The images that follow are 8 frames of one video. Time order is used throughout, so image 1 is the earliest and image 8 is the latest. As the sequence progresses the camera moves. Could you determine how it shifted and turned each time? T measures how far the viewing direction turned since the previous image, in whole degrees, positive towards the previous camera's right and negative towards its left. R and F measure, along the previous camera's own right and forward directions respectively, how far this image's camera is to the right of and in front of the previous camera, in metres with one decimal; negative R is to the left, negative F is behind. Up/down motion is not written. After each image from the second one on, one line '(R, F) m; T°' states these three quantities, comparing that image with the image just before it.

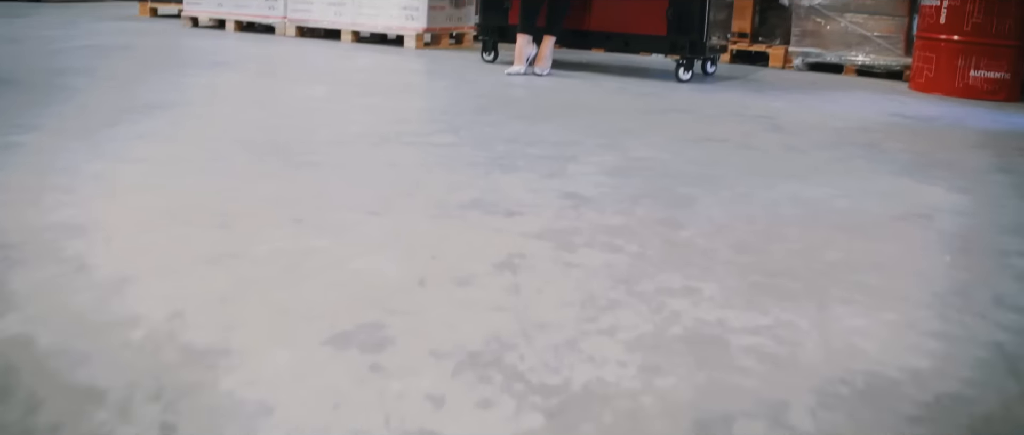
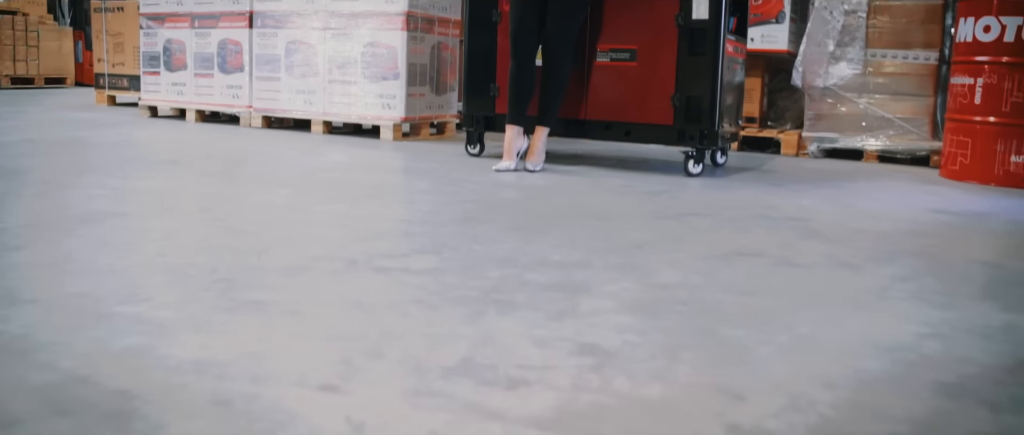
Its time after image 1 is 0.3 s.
(0.0, +0.4) m; +1°
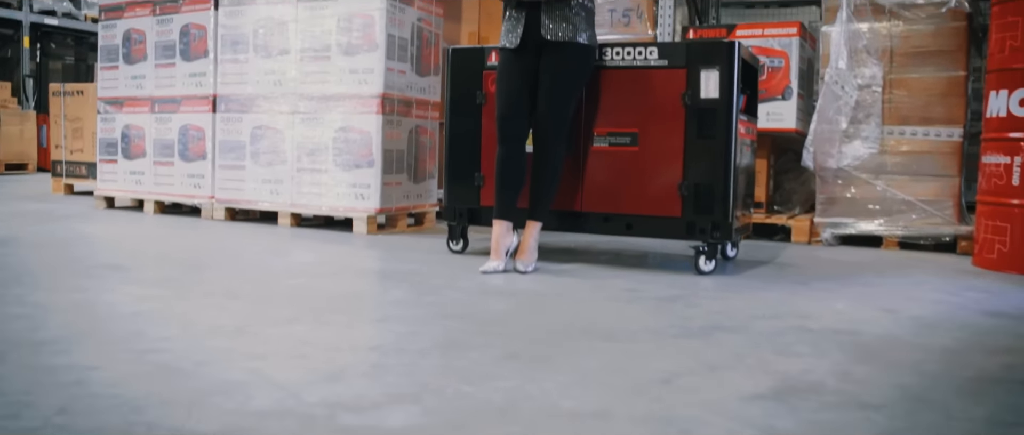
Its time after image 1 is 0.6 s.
(0.0, +0.3) m; +1°
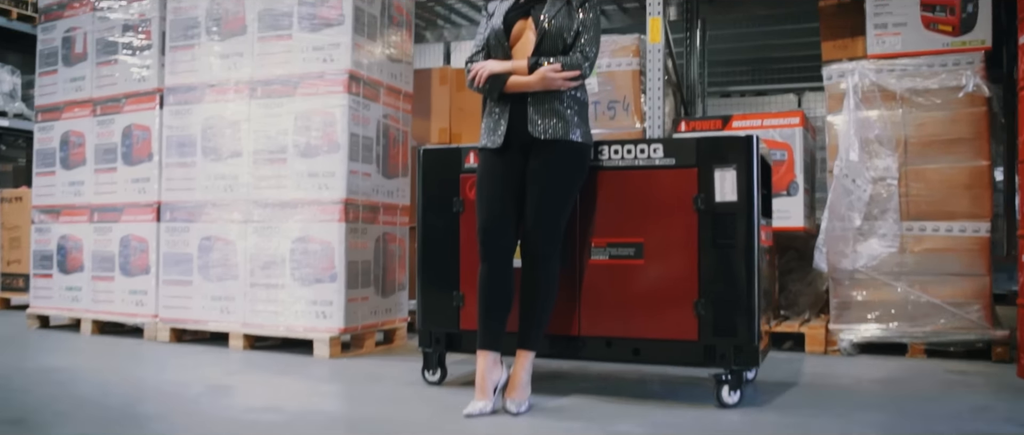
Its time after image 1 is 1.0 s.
(0.0, +0.4) m; +2°
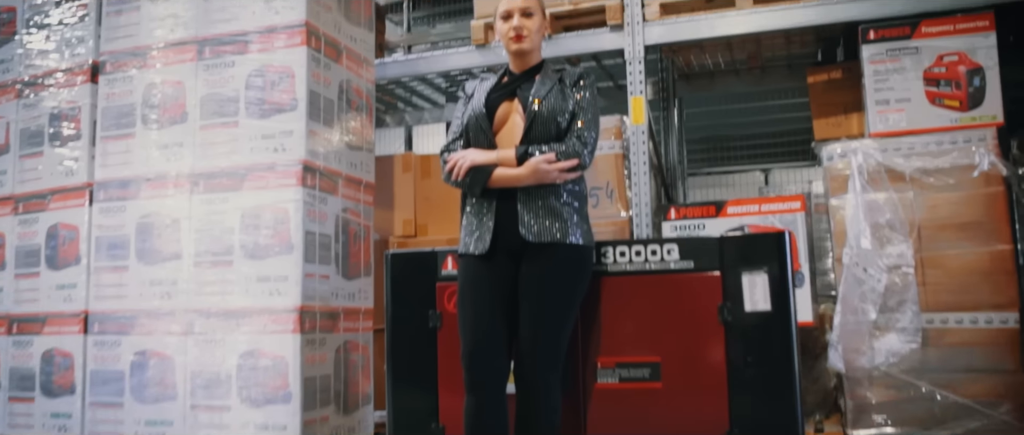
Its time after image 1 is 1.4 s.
(-0.1, +0.3) m; +3°
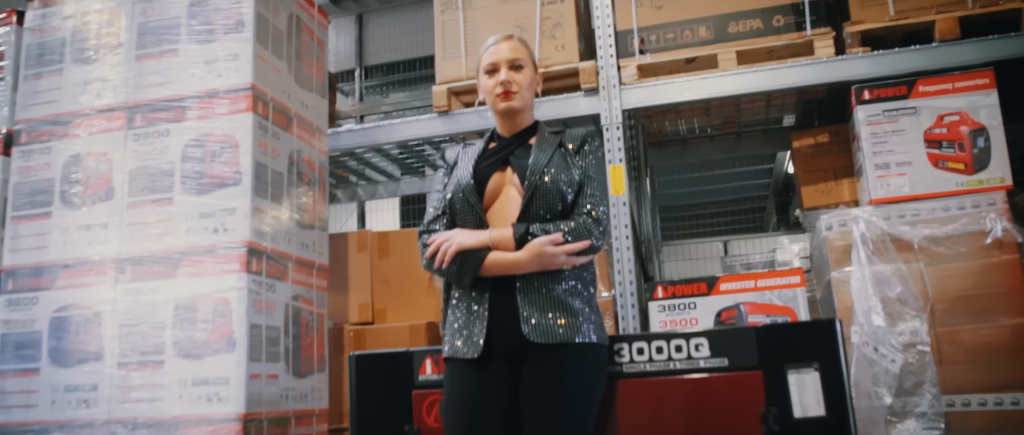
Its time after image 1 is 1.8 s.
(-0.1, +0.3) m; +4°
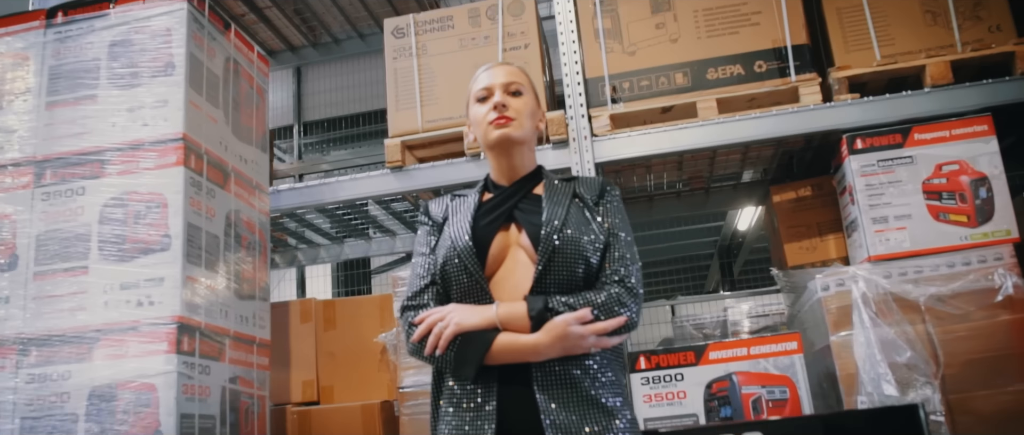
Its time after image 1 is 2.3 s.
(-0.1, +0.3) m; +5°
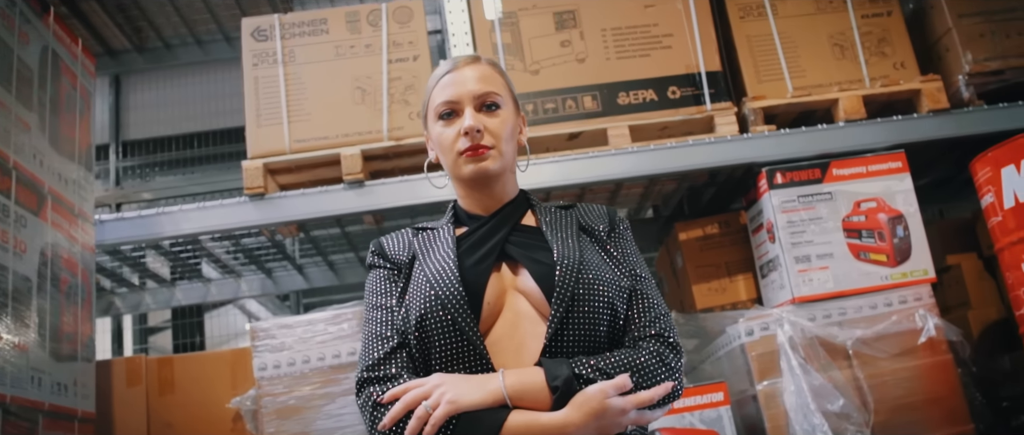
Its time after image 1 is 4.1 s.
(-0.3, +0.4) m; +14°
